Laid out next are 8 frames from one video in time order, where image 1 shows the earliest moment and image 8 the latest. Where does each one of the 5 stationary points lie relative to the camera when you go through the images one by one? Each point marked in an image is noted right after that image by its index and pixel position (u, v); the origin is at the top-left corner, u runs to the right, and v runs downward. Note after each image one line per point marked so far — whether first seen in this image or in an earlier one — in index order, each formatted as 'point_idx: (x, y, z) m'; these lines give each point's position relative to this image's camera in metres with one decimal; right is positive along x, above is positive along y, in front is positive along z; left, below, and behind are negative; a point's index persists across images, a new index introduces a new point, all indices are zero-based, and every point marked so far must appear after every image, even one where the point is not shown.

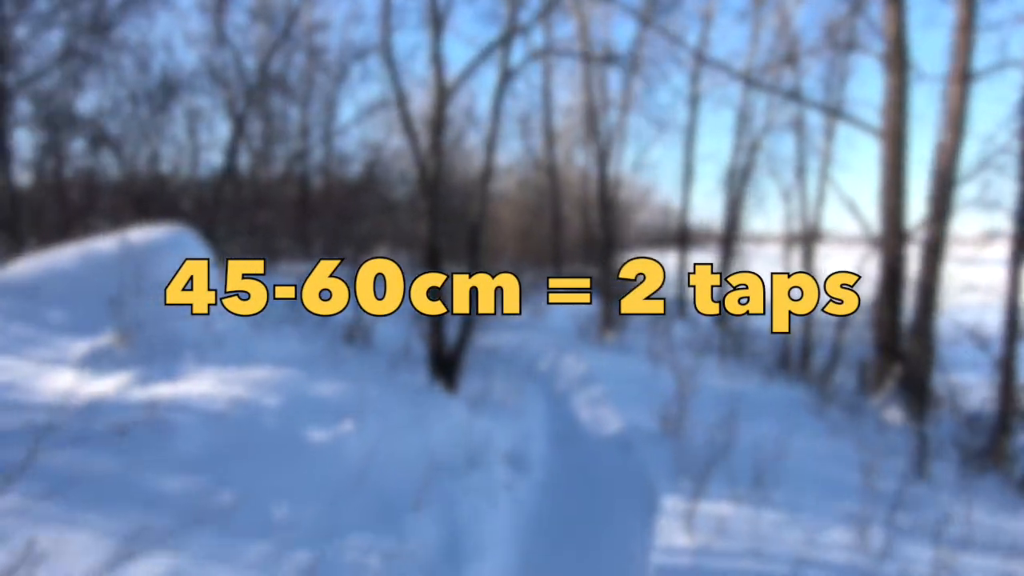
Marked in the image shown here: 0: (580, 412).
0: (+1.0, -1.8, +7.7) m
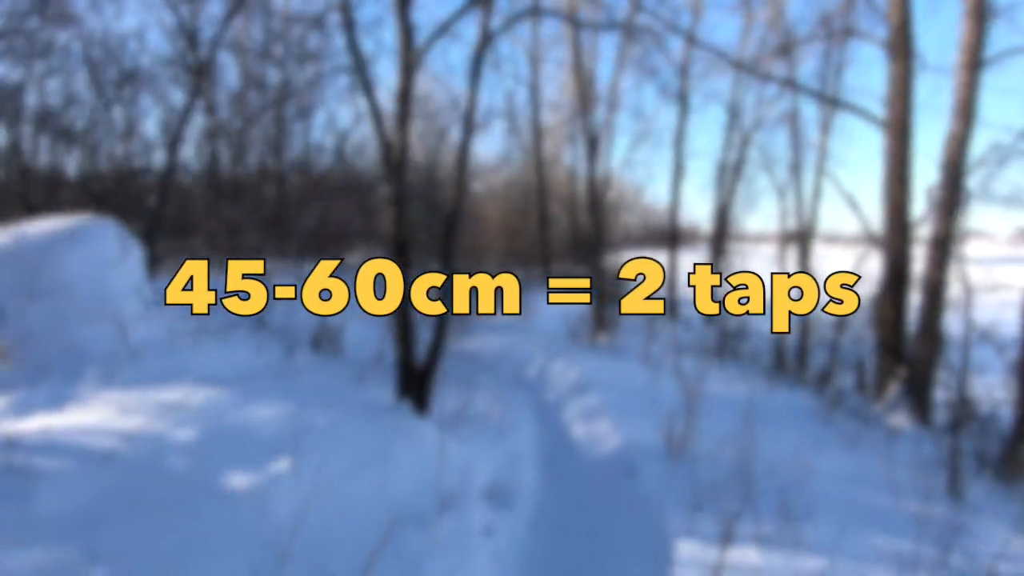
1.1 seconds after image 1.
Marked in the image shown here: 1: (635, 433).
0: (+0.8, -1.8, +6.9) m
1: (+1.4, -1.7, +6.3) m
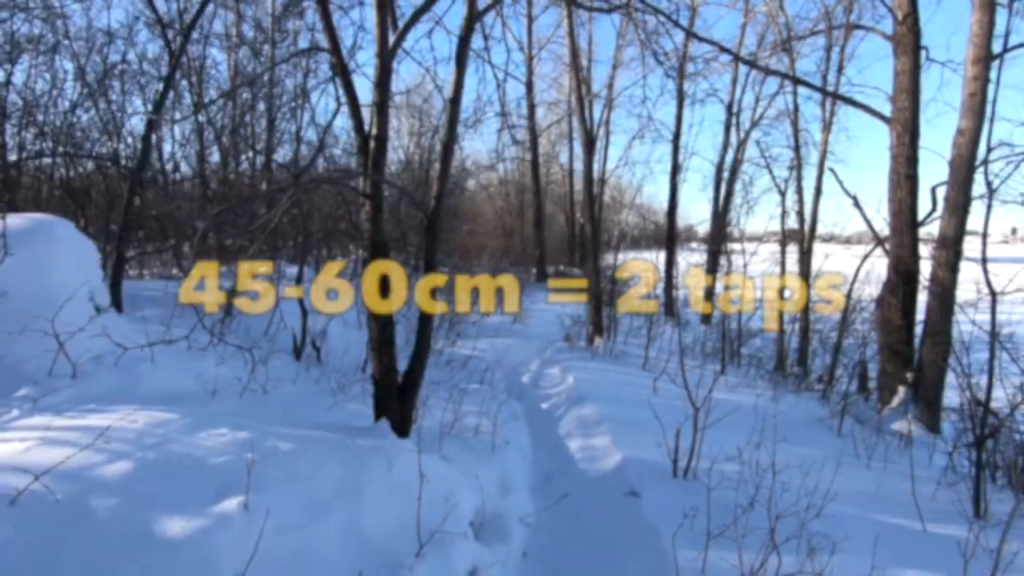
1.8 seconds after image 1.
0: (+0.7, -1.8, +6.5) m
1: (+1.3, -1.7, +5.8) m
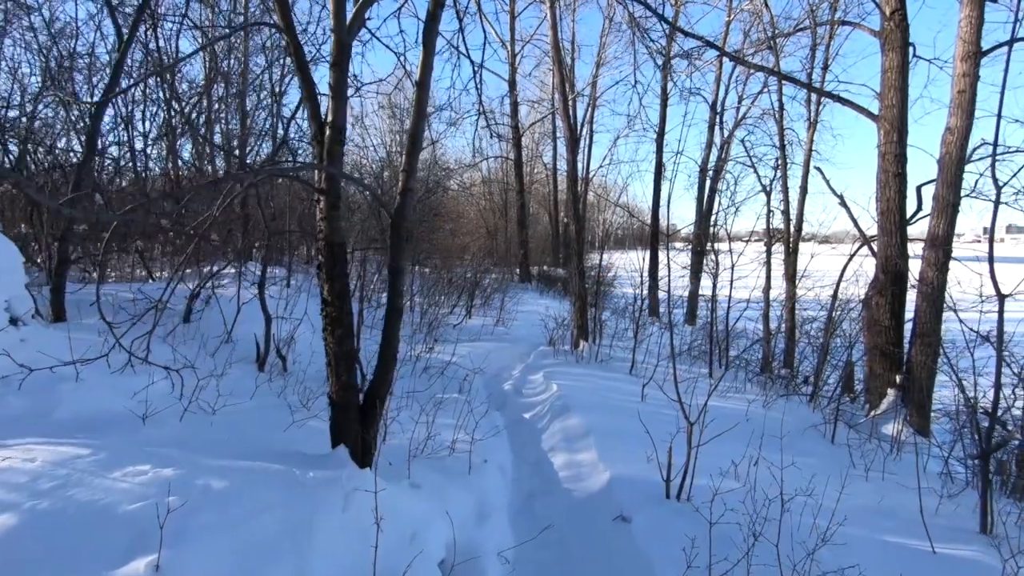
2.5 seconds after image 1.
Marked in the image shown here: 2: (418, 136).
0: (+0.5, -1.9, +6.0) m
1: (+1.1, -1.8, +5.4) m
2: (-0.8, +1.3, +4.5) m
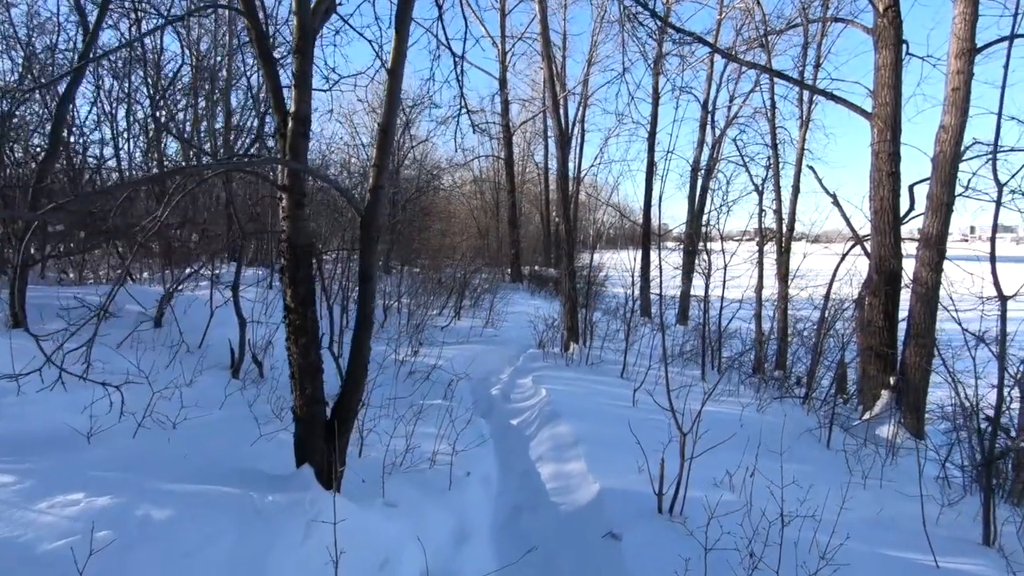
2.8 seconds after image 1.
0: (+0.3, -1.9, +5.7) m
1: (+1.0, -1.8, +5.2) m
2: (-0.9, +1.2, +4.2) m
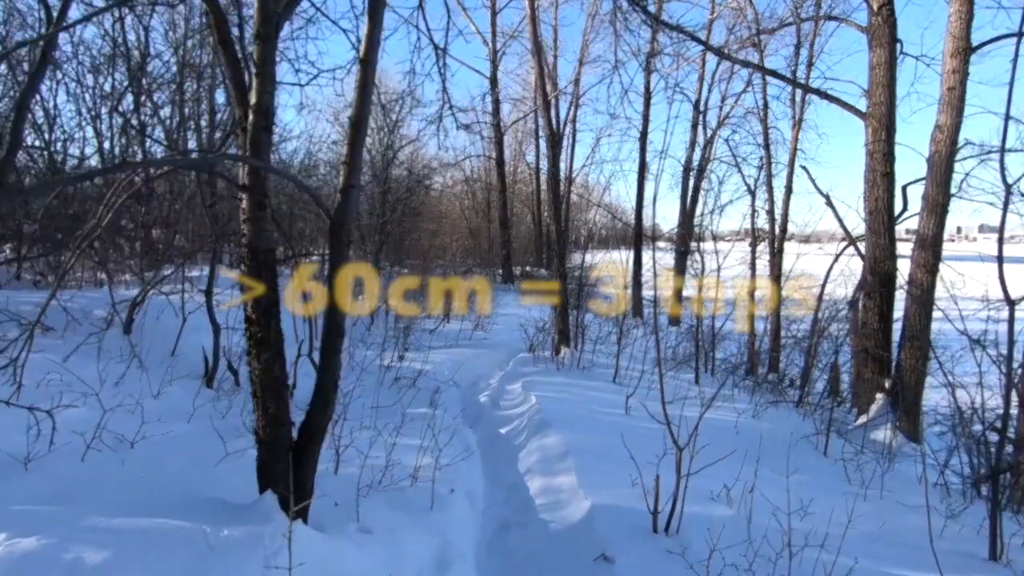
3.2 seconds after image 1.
0: (+0.2, -1.9, +5.5) m
1: (+0.9, -1.8, +4.9) m
2: (-1.0, +1.2, +3.9) m
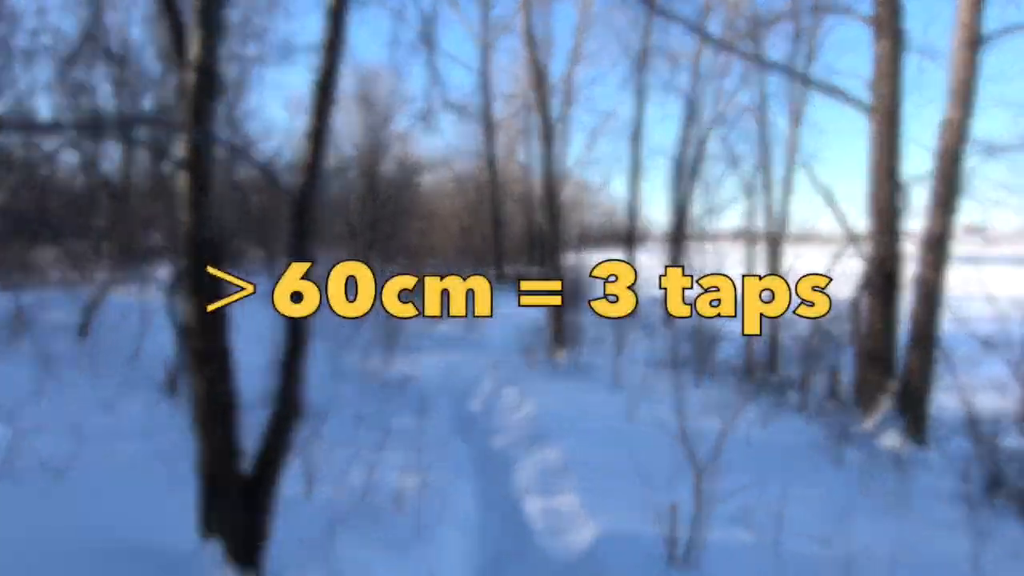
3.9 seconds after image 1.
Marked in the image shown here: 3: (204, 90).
0: (+0.1, -1.9, +5.0) m
1: (+0.8, -1.8, +4.4) m
2: (-1.1, +1.2, +3.4) m
3: (-1.5, +1.1, +2.8) m
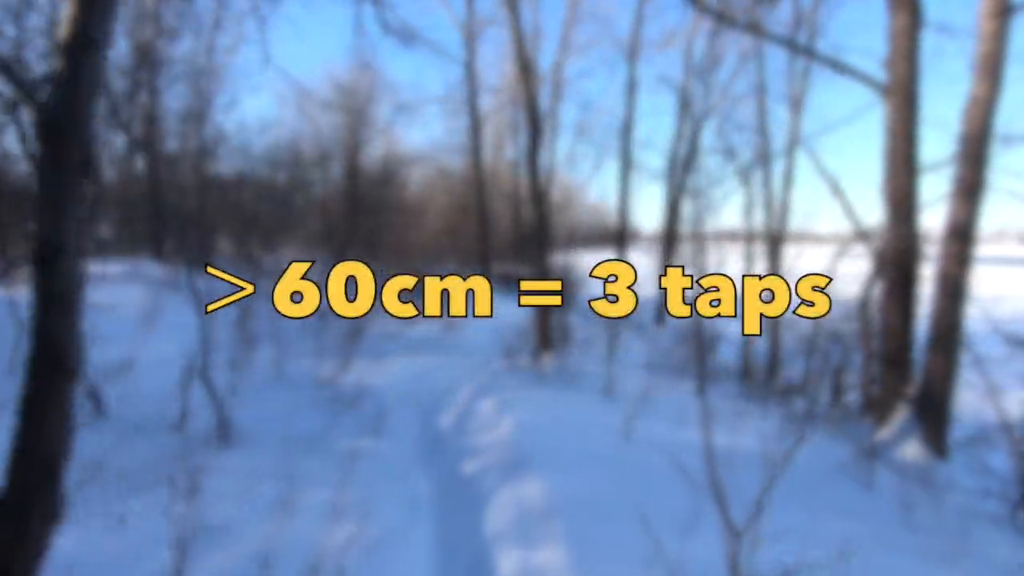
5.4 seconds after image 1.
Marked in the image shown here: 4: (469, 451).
0: (-0.1, -1.9, +3.8) m
1: (+0.6, -1.8, +3.3) m
2: (-1.3, +1.2, +2.2) m
3: (-1.7, +1.2, +1.6) m
4: (-0.4, -1.7, +5.7) m
